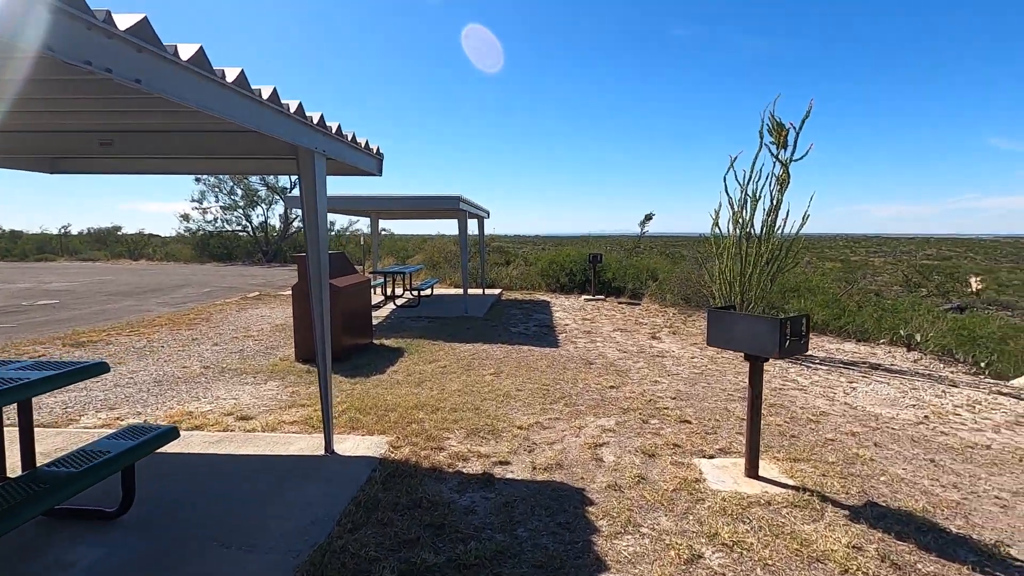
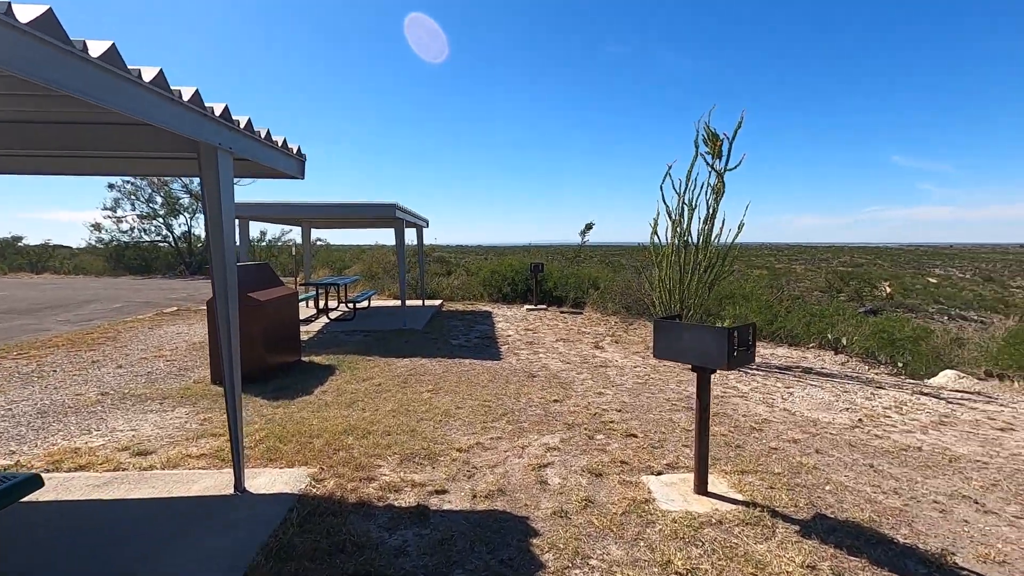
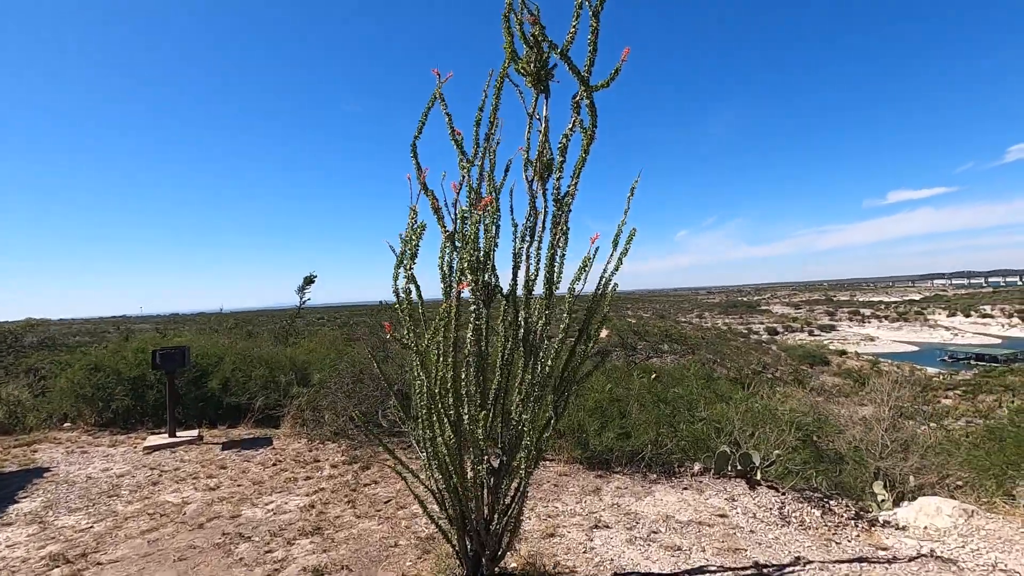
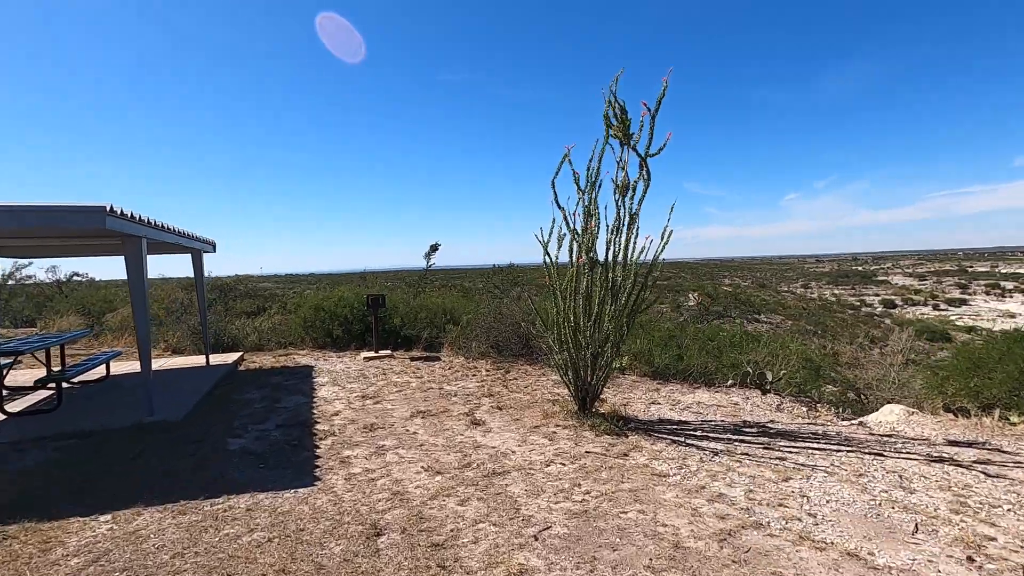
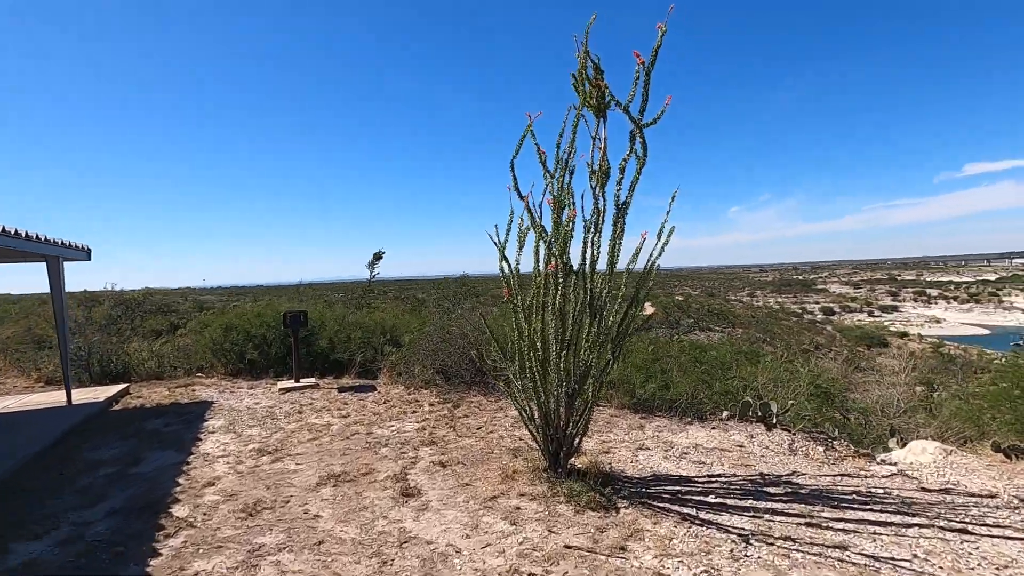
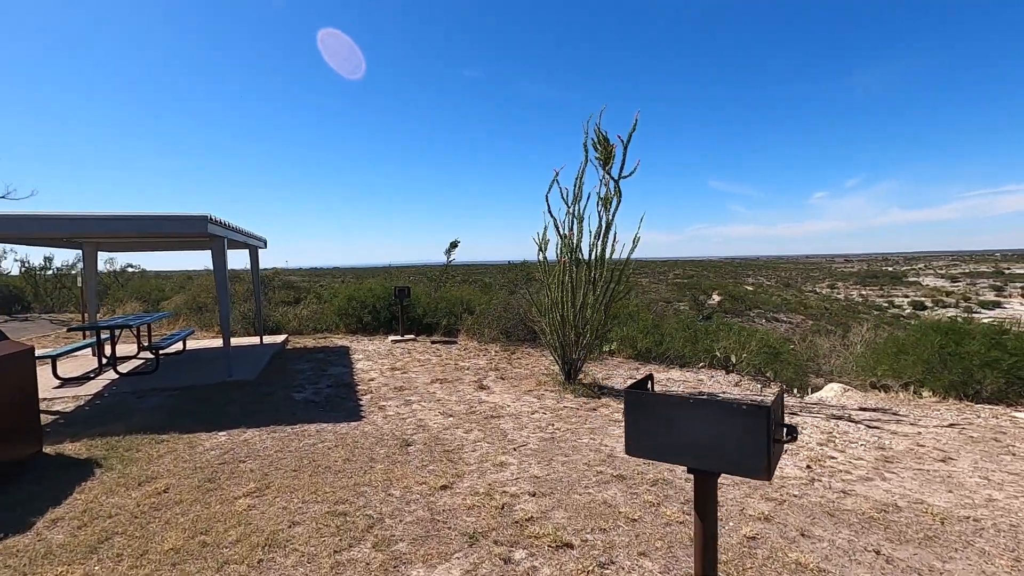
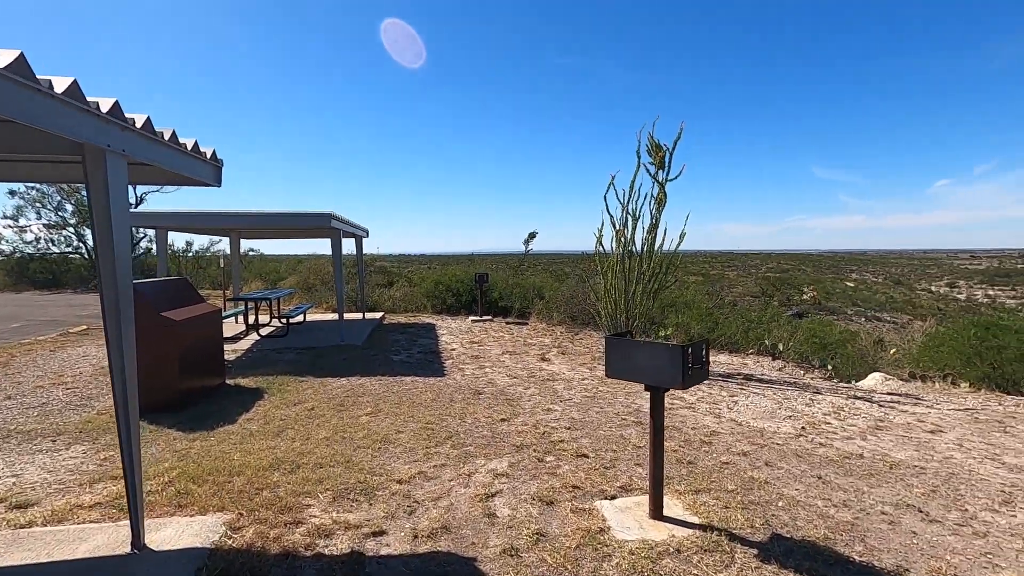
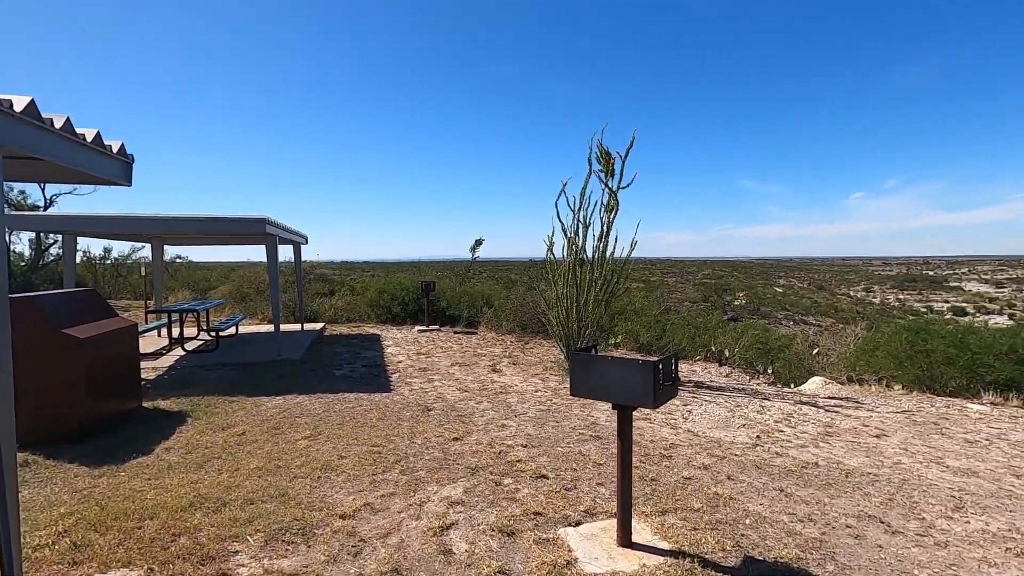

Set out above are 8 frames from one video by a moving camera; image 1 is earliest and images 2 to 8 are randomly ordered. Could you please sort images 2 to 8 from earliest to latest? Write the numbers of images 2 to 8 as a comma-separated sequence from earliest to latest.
2, 7, 8, 6, 4, 5, 3
